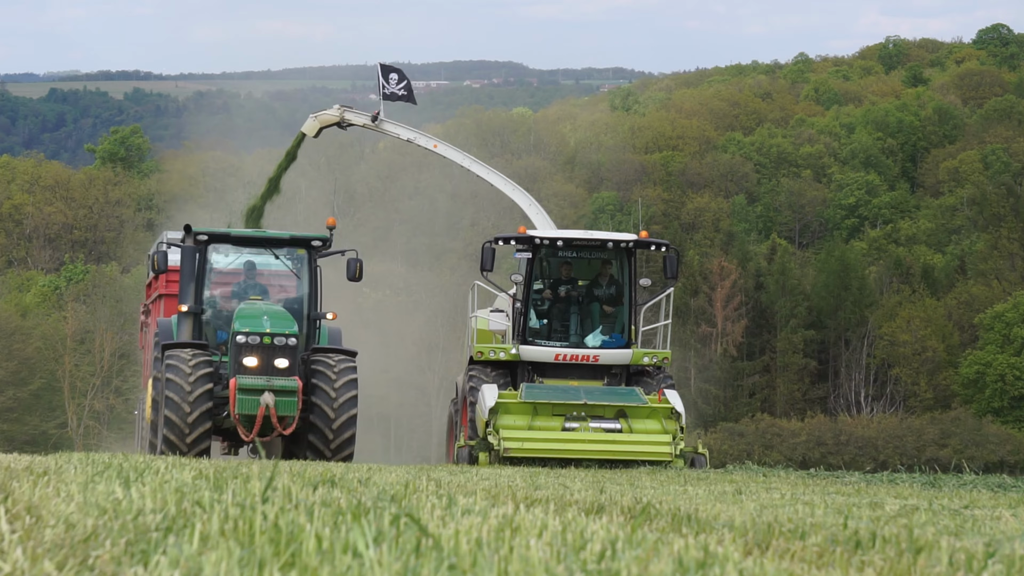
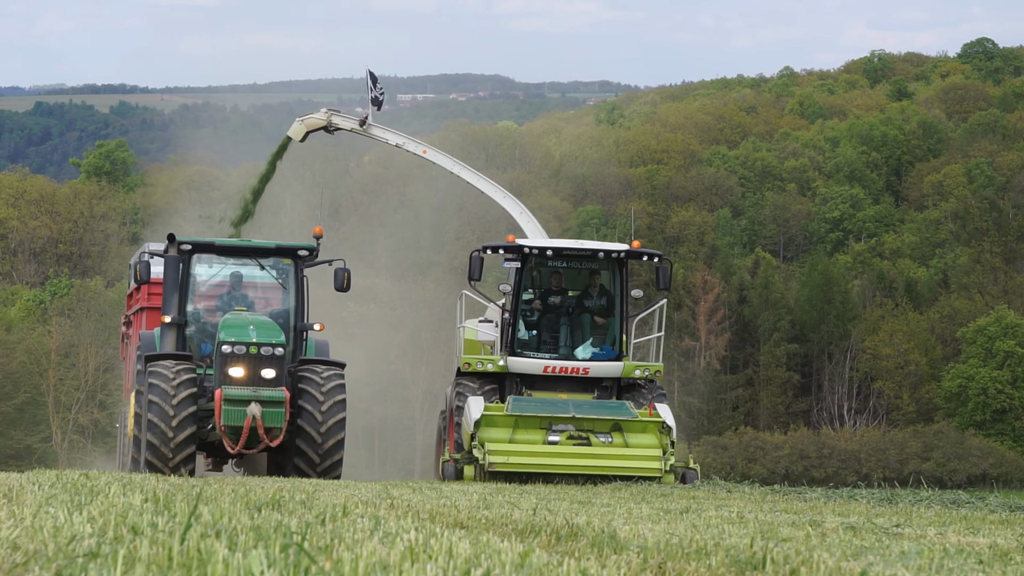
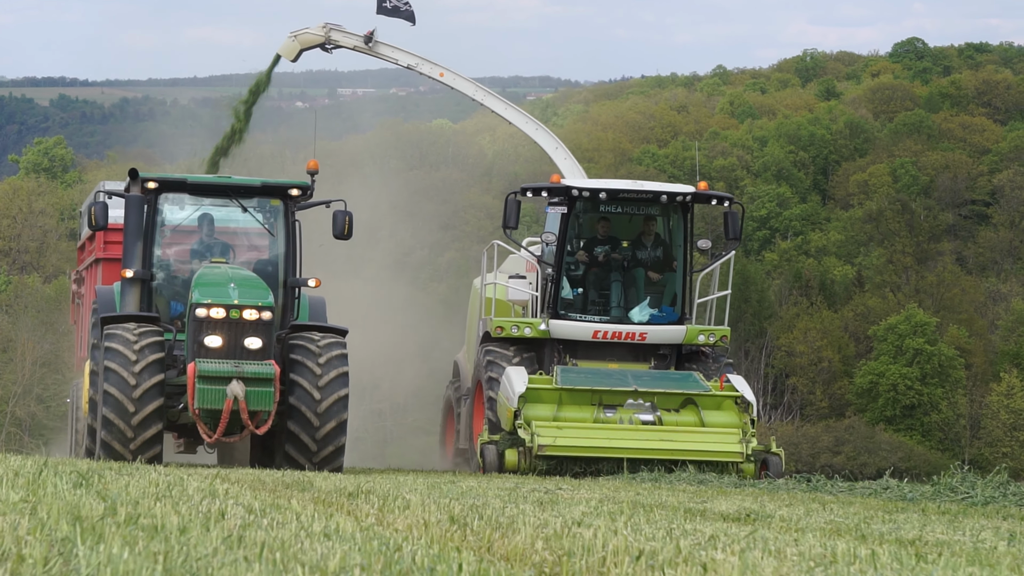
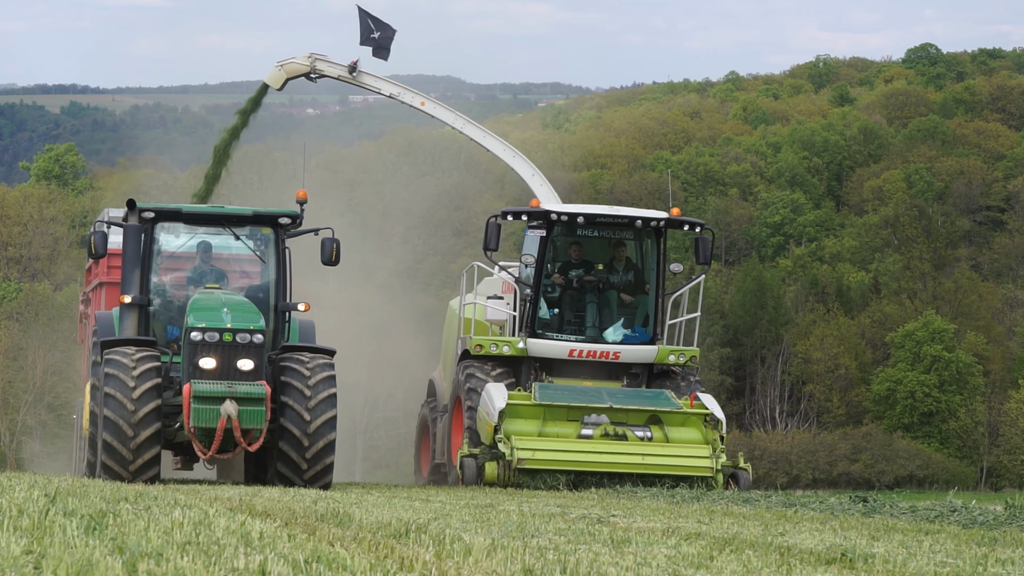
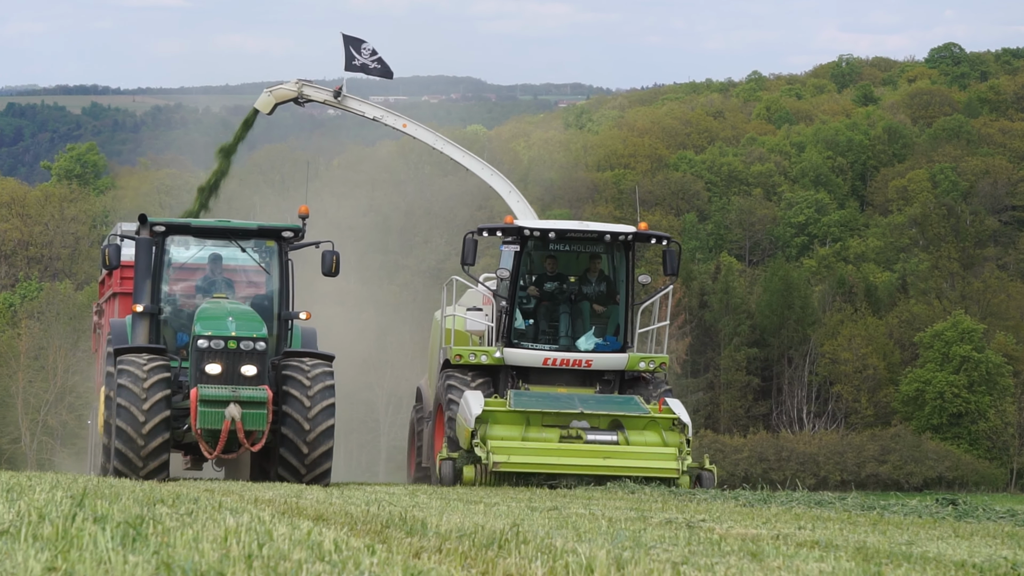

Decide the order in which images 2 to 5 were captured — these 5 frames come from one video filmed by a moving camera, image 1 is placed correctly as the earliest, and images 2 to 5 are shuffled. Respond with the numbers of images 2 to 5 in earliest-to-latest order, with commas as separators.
2, 5, 4, 3
